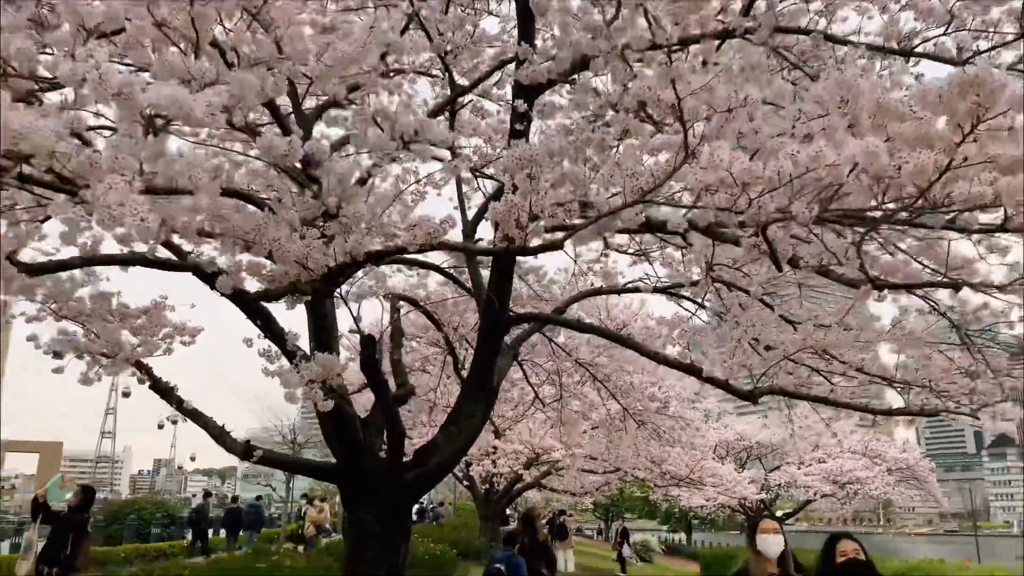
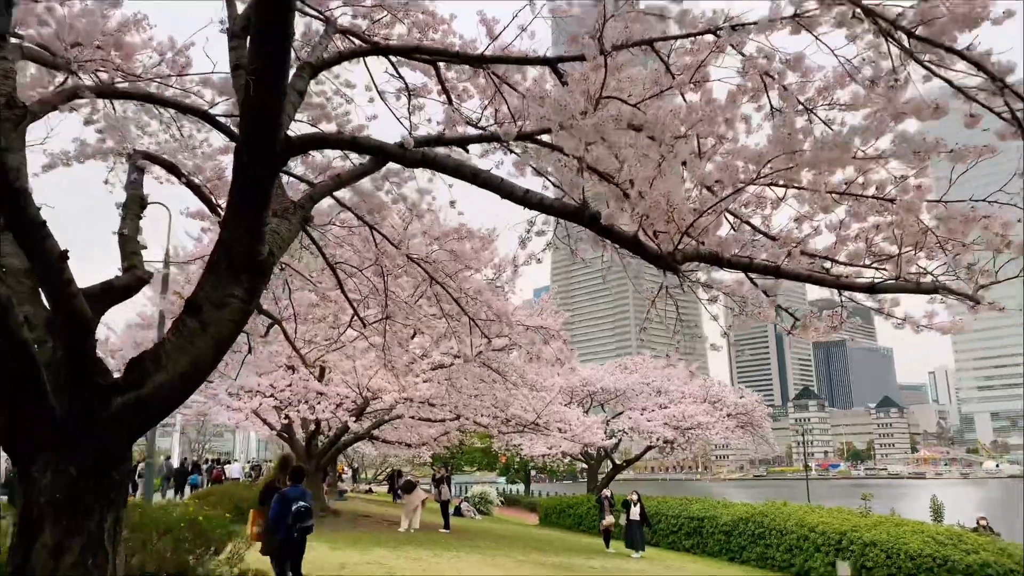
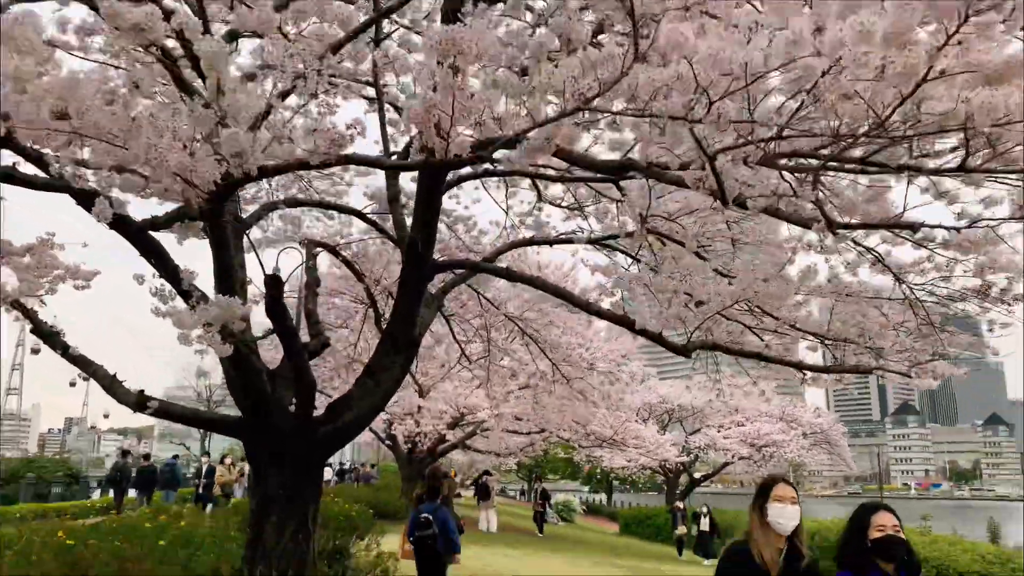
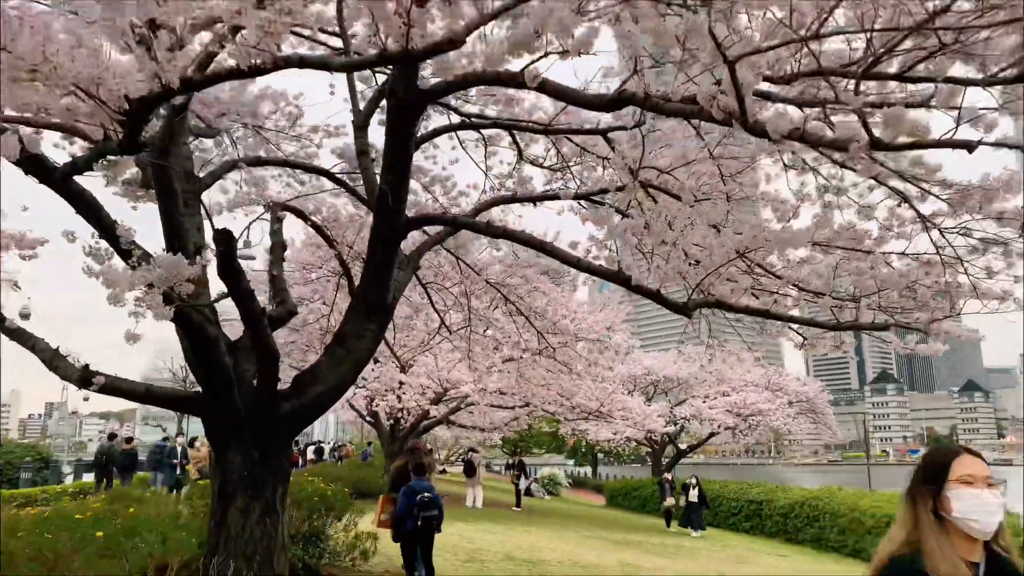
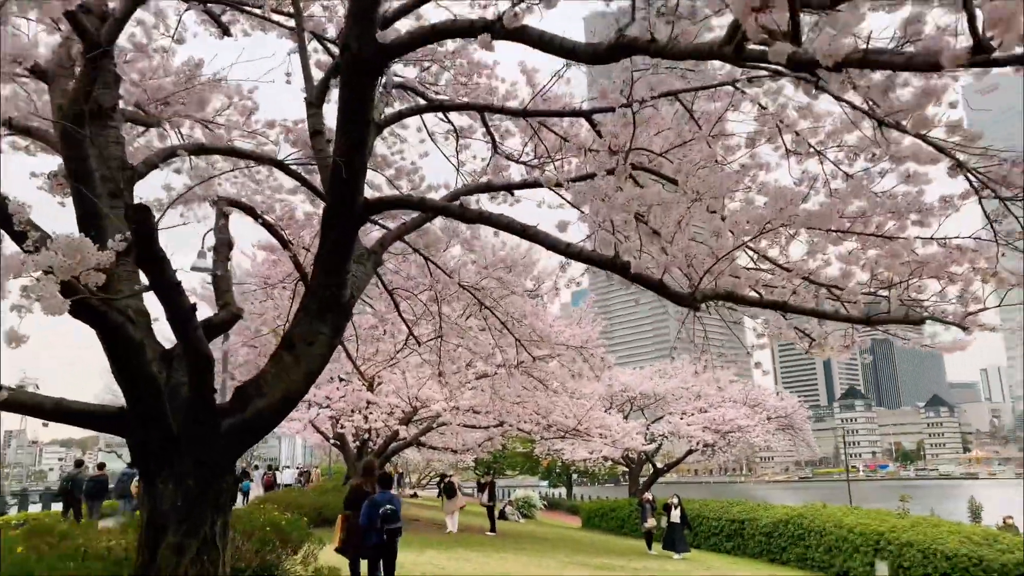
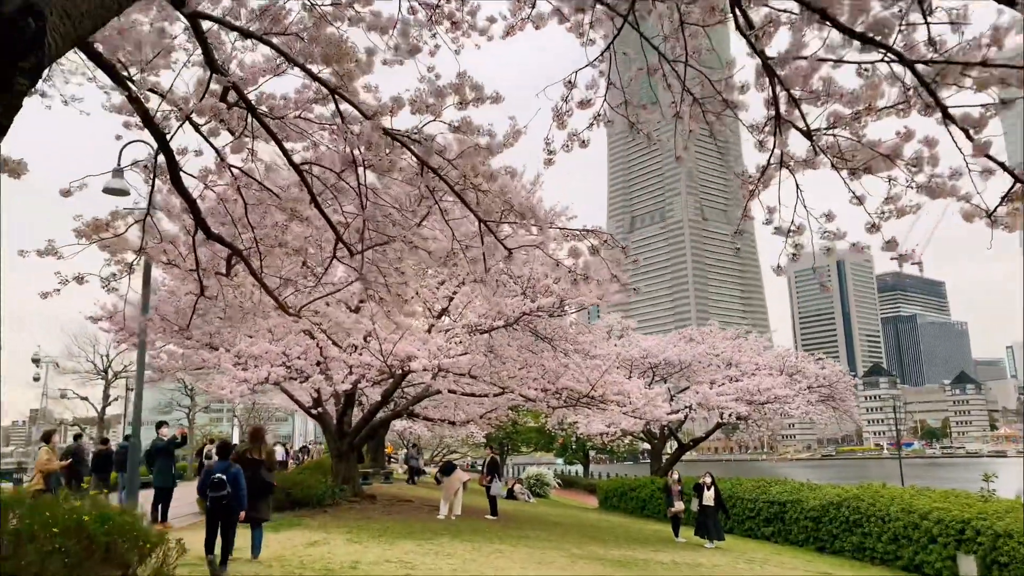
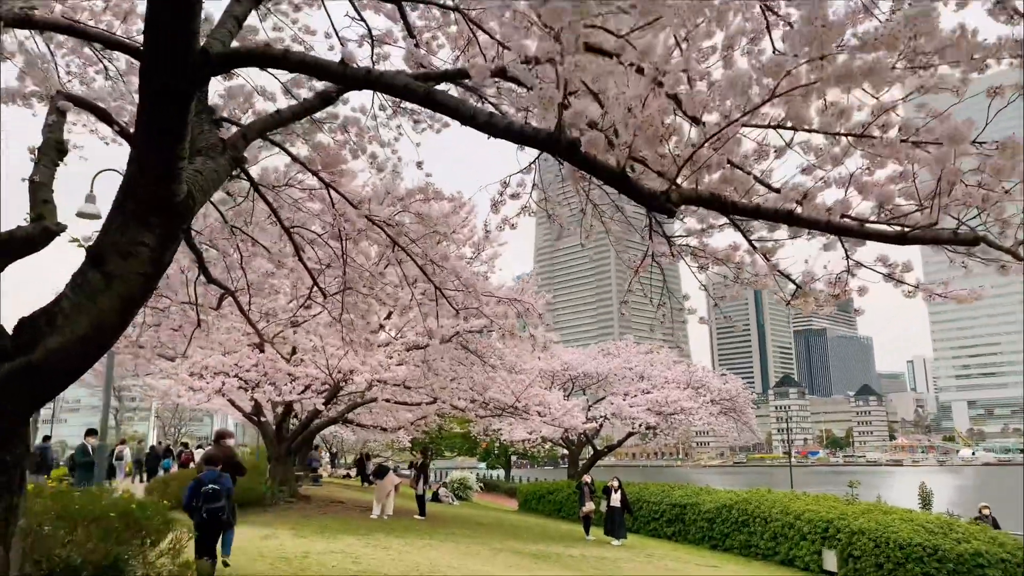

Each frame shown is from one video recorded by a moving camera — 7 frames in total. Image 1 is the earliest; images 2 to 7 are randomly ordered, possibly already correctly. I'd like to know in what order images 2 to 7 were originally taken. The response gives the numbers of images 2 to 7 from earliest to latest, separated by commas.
3, 4, 5, 2, 7, 6
